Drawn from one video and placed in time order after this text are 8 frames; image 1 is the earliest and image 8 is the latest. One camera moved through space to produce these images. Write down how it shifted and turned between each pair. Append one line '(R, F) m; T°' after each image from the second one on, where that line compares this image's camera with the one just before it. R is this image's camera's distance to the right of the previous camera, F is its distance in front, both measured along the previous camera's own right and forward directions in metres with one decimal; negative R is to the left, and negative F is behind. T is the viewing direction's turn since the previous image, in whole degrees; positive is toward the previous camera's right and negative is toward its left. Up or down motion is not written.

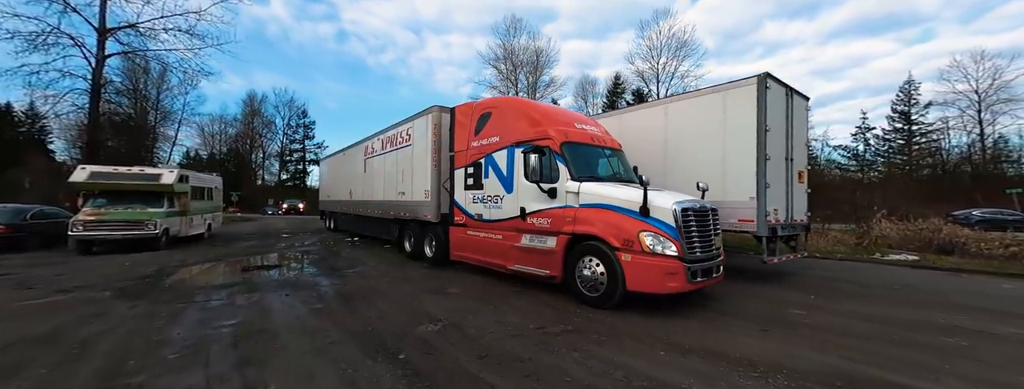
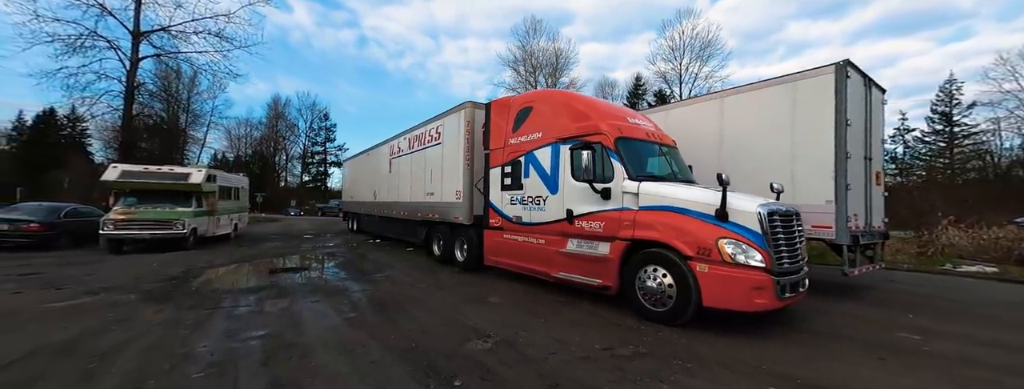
(-0.6, +0.6) m; -2°
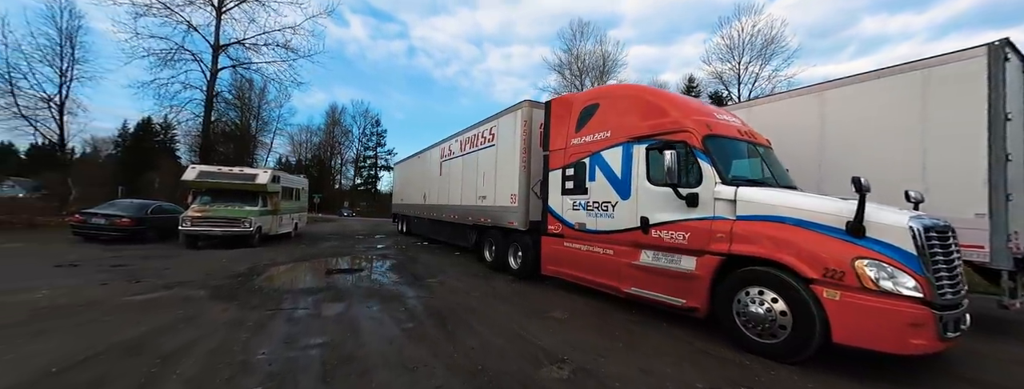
(-0.5, +0.5) m; -7°
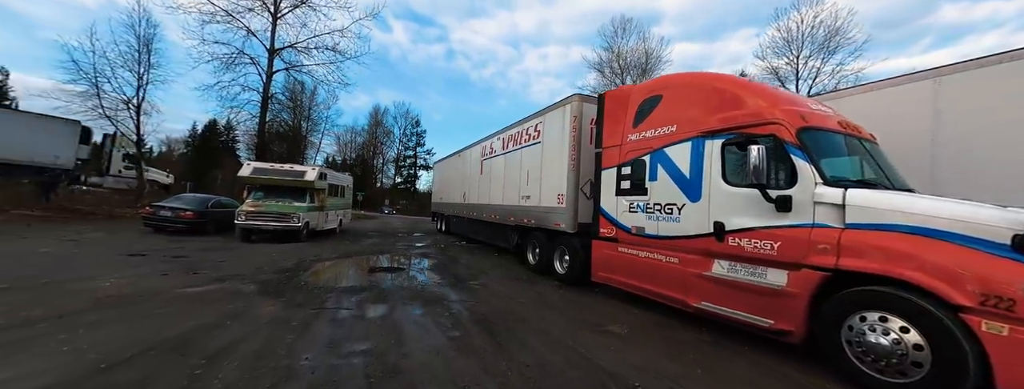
(-0.3, +0.4) m; -6°
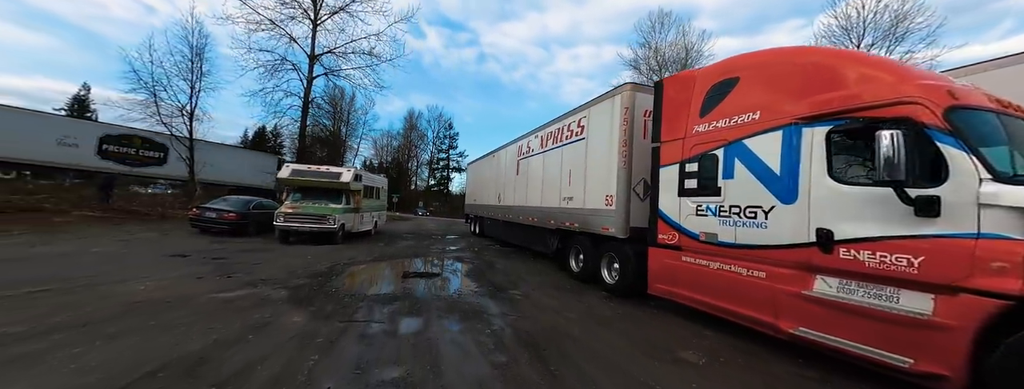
(-0.2, +0.6) m; -5°
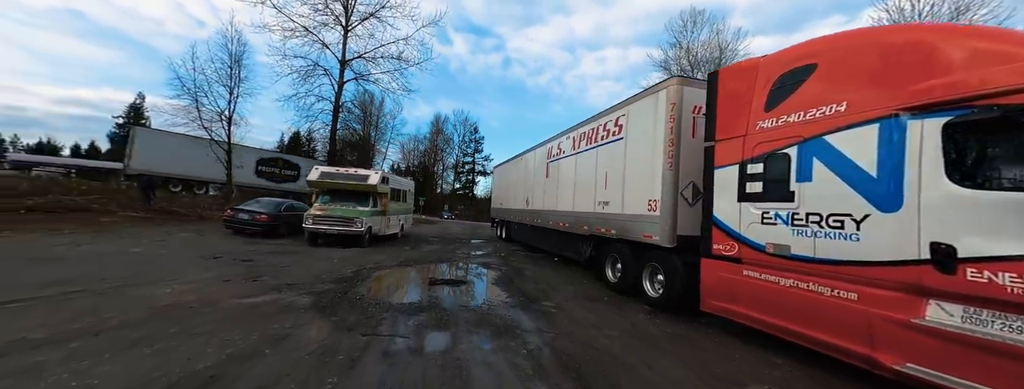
(-0.2, +0.4) m; -4°
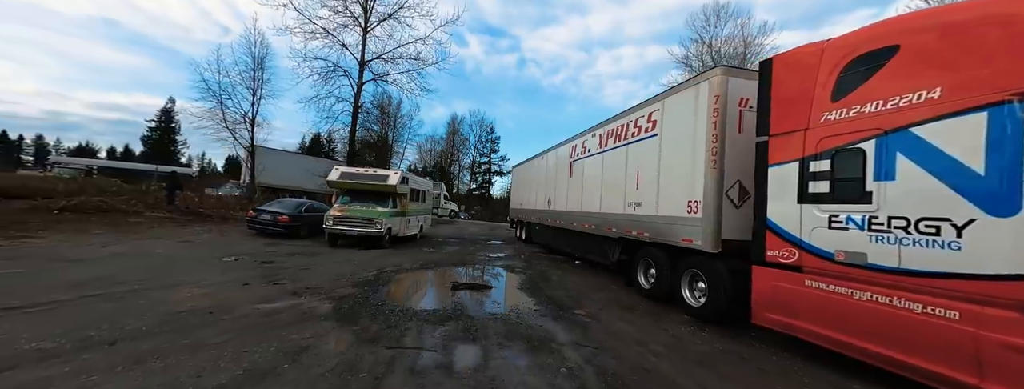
(-0.2, +0.3) m; -3°
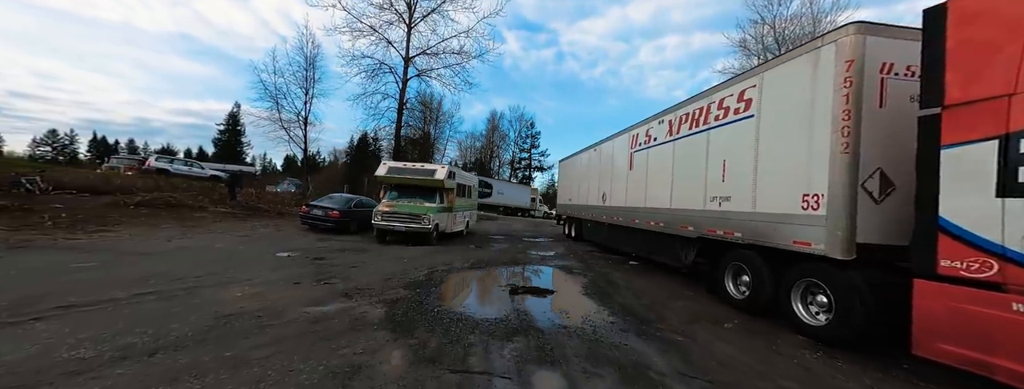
(-0.4, +0.6) m; -7°
